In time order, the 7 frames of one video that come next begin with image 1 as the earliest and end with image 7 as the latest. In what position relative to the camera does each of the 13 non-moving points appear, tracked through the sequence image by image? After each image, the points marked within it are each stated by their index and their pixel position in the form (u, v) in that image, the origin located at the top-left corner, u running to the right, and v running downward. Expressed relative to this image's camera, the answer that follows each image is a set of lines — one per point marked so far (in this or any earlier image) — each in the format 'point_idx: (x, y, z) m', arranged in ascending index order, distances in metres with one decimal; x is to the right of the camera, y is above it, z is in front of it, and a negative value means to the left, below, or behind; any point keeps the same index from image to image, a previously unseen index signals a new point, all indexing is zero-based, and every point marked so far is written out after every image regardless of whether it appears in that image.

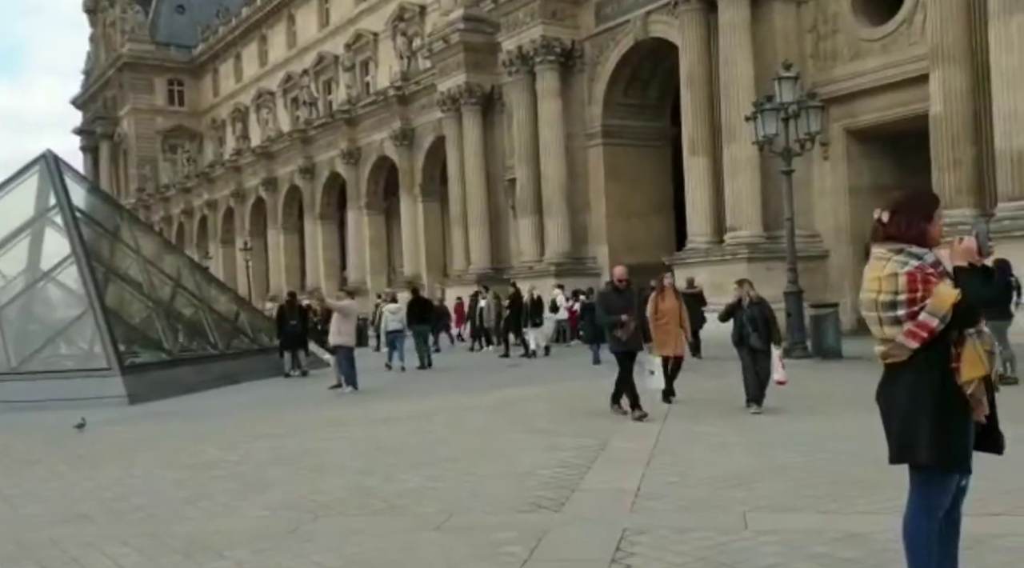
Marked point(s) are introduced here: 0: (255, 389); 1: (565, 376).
0: (-4.0, -1.6, +16.3) m
1: (+0.7, -1.3, +14.8) m
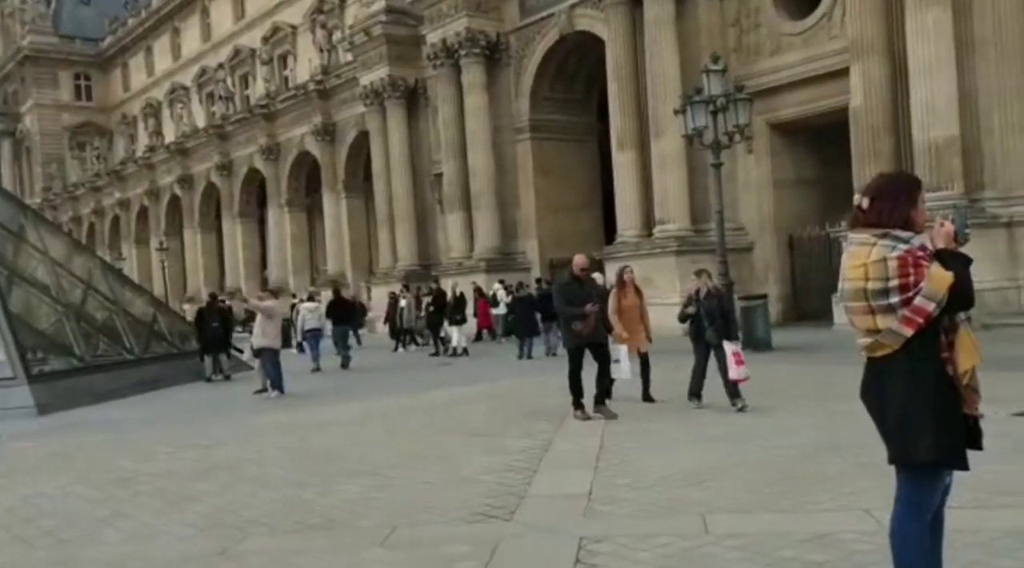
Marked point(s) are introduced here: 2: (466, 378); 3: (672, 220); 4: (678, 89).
0: (-5.0, -1.6, +15.7) m
1: (-0.2, -1.2, +14.6) m
2: (-0.7, -1.3, +14.2) m
3: (+3.0, +1.2, +19.8) m
4: (+3.1, +3.6, +19.7) m
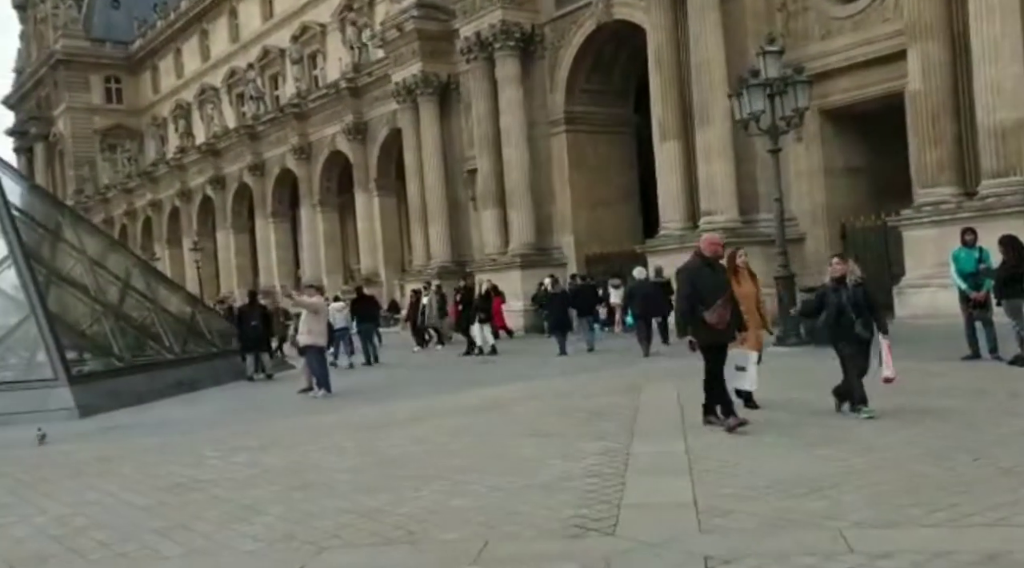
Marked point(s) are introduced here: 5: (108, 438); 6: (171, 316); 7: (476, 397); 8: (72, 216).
0: (-4.3, -1.6, +15.4) m
1: (+0.4, -1.2, +14.1) m
2: (0.0, -1.2, +13.7) m
3: (+3.7, +1.3, +19.2) m
4: (+3.8, +3.7, +19.1) m
5: (-4.0, -1.5, +10.5) m
6: (-5.8, -0.6, +18.3) m
7: (-0.3, -1.2, +11.0) m
8: (-7.4, +1.1, +18.1) m
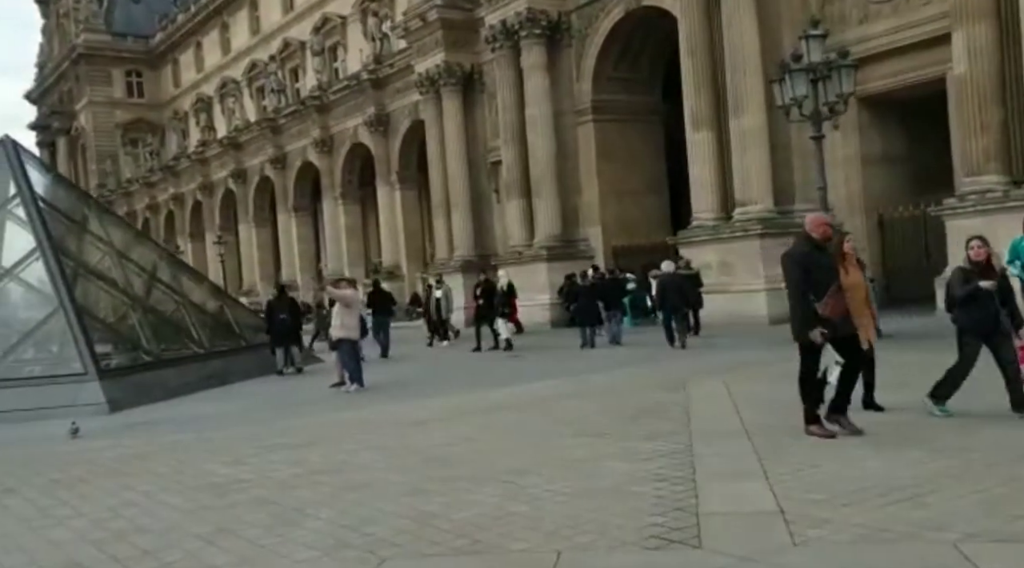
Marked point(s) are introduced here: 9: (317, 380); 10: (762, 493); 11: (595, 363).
0: (-3.8, -1.5, +15.1) m
1: (+0.9, -1.1, +13.8) m
2: (+0.4, -1.1, +13.4) m
3: (+4.3, +1.5, +18.8) m
4: (+4.3, +3.9, +18.7) m
5: (-3.6, -1.5, +10.3) m
6: (-5.3, -0.4, +18.1) m
7: (+0.1, -1.1, +10.7) m
8: (-6.9, +1.3, +17.9) m
9: (-2.7, -1.4, +15.1) m
10: (+1.1, -0.9, +4.7) m
11: (+1.1, -1.0, +14.0) m
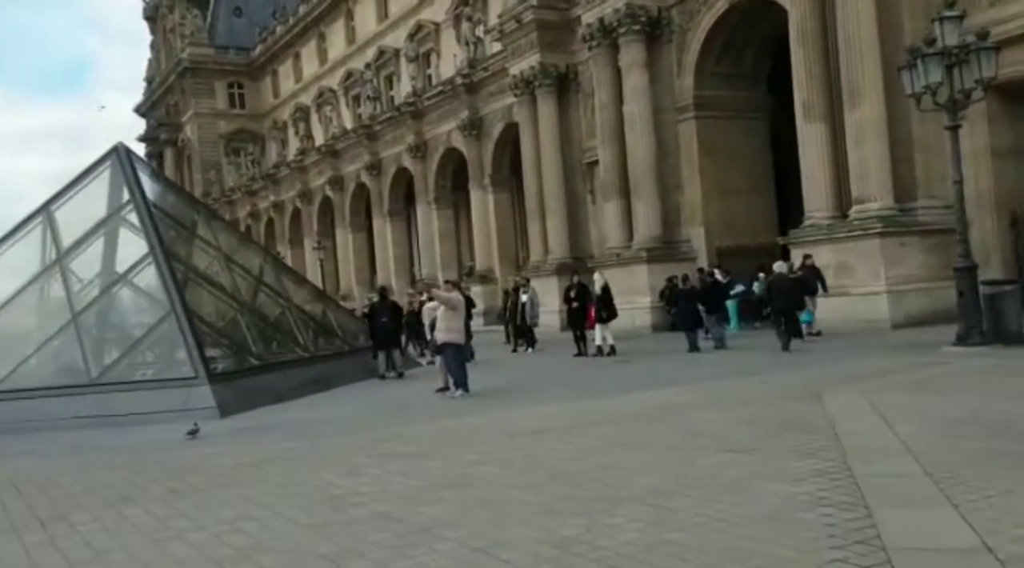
0: (-2.3, -1.5, +14.9) m
1: (+2.3, -1.1, +13.2) m
2: (+1.7, -1.1, +12.9) m
3: (+6.0, +1.5, +17.9) m
4: (+6.1, +3.9, +17.8) m
5: (-2.5, -1.5, +10.0) m
6: (-3.6, -0.5, +18.0) m
7: (+1.2, -1.1, +10.2) m
8: (-5.2, +1.2, +17.9) m
9: (-1.2, -1.4, +14.8) m
10: (+1.7, -0.9, +4.1) m
11: (+2.5, -1.1, +13.4) m
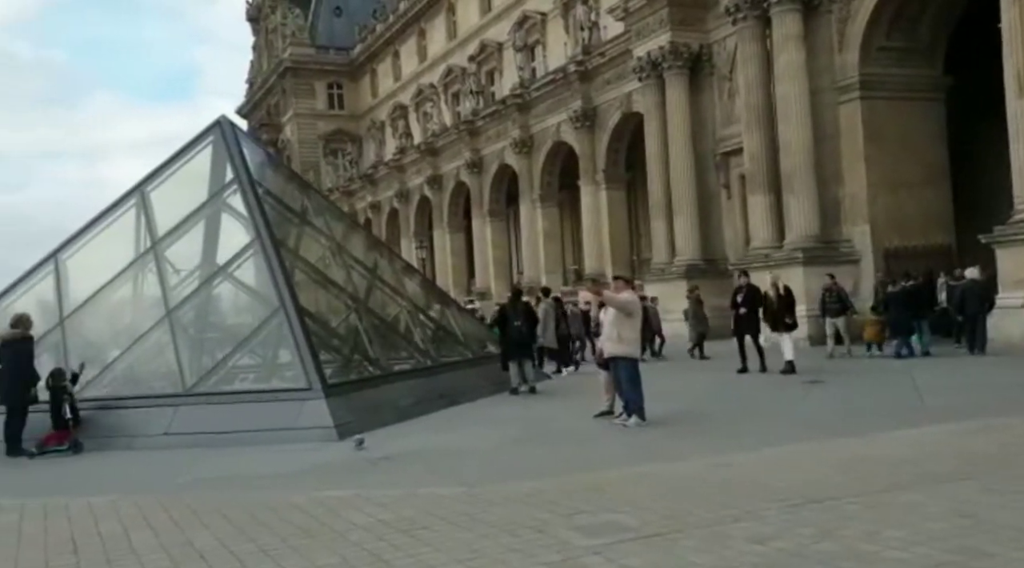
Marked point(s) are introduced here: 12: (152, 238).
0: (-0.3, -1.5, +12.4) m
1: (+4.1, -1.1, +10.3) m
2: (+3.5, -1.1, +10.0) m
3: (+8.3, +1.4, +14.7) m
4: (+8.3, +3.8, +14.6) m
5: (-0.9, -1.4, +7.6) m
6: (-1.3, -0.4, +15.6) m
7: (+2.7, -1.1, +7.4) m
8: (-2.9, +1.3, +15.6) m
9: (+0.7, -1.4, +12.2) m
10: (+2.8, -0.9, +1.3) m
11: (+4.3, -1.1, +10.5) m
12: (-4.7, +0.6, +13.8) m
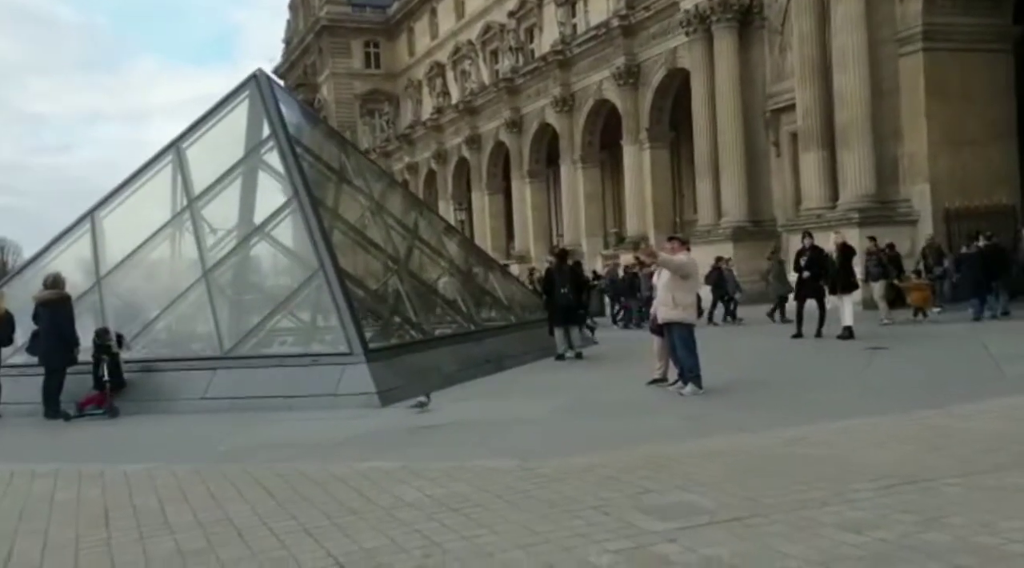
0: (+0.2, -1.1, +11.9) m
1: (+4.5, -0.7, +9.7) m
2: (+4.0, -0.8, +9.4) m
3: (+8.9, +1.9, +13.8) m
4: (+8.9, +4.3, +13.6) m
5: (-0.6, -1.1, +7.1) m
6: (-0.7, +0.1, +15.1) m
7: (+3.1, -0.9, +6.8) m
8: (-2.2, +1.8, +15.2) m
9: (+1.2, -0.9, +11.7) m
10: (+2.9, -0.9, +0.8) m
11: (+4.8, -0.7, +9.9) m
12: (-4.1, +1.1, +13.4) m
